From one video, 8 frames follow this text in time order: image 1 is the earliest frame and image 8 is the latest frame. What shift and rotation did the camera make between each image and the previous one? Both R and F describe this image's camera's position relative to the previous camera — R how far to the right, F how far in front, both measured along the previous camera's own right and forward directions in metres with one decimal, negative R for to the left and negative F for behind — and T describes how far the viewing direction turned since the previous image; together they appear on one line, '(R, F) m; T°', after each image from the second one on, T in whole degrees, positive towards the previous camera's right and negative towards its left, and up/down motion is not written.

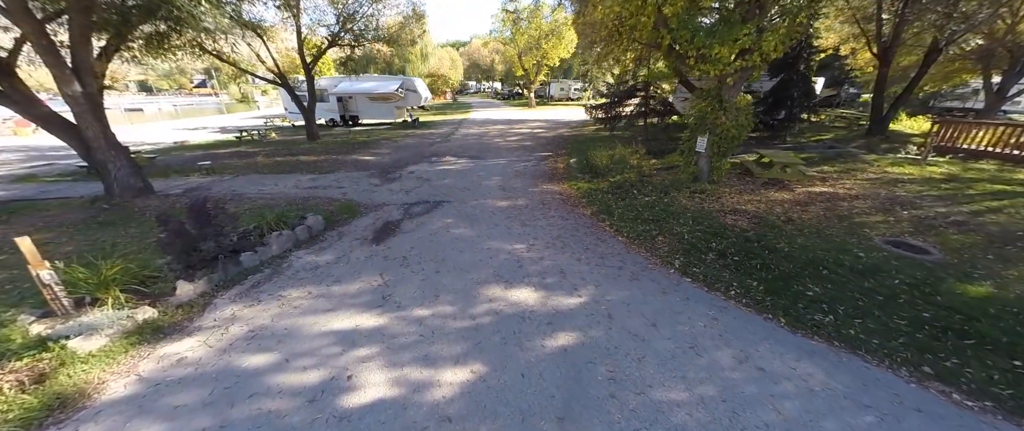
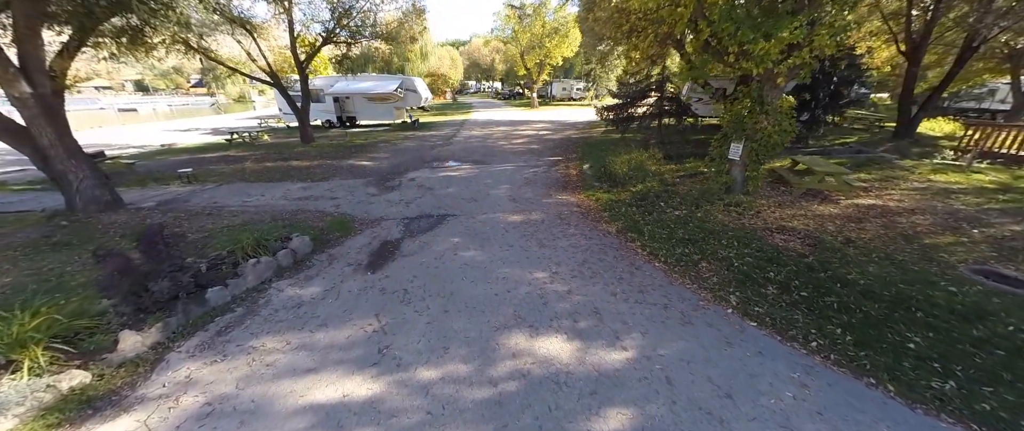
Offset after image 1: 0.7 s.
(-0.2, +0.7) m; 0°
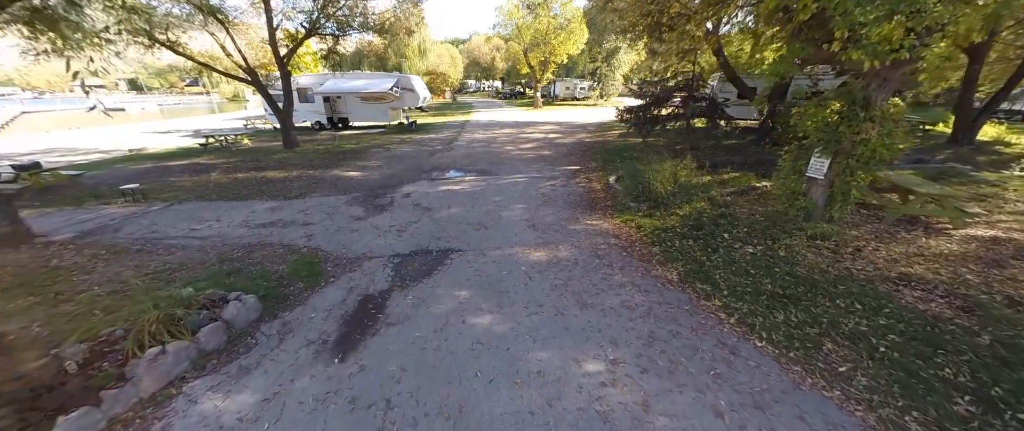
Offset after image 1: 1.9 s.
(-0.3, +1.4) m; 0°
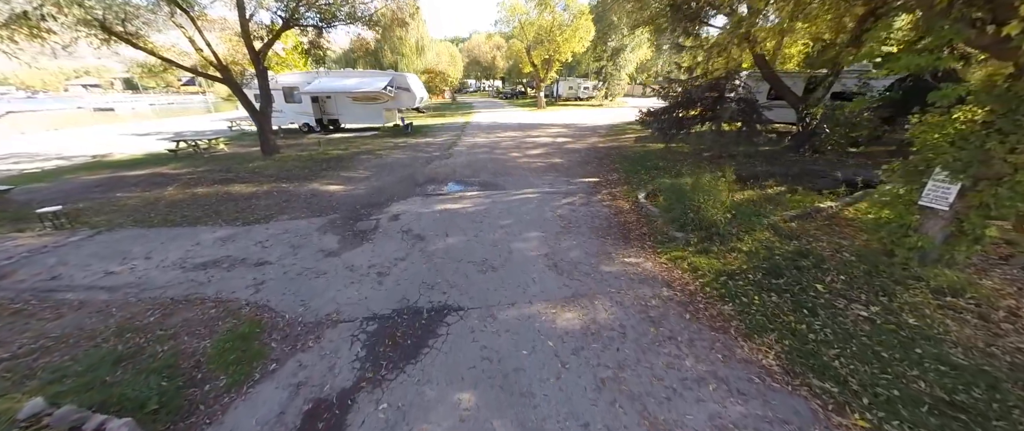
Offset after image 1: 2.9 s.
(-0.2, +1.2) m; 0°
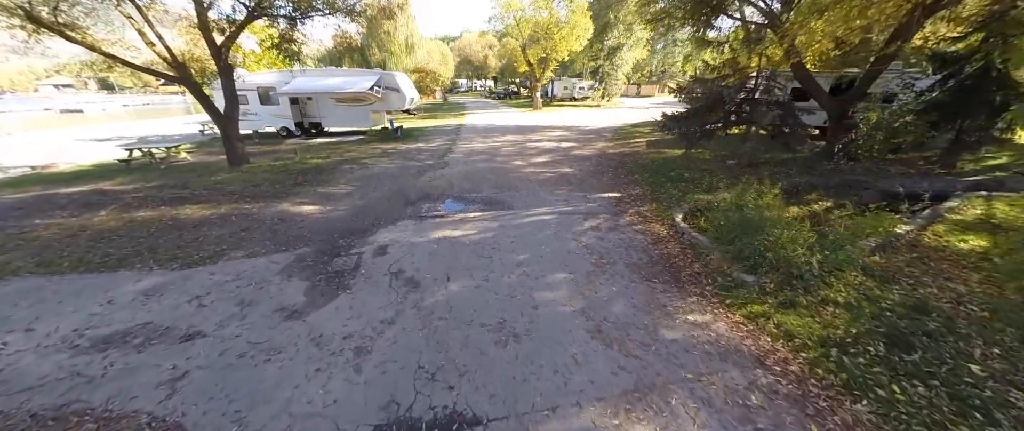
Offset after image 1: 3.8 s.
(-0.3, +1.1) m; +1°
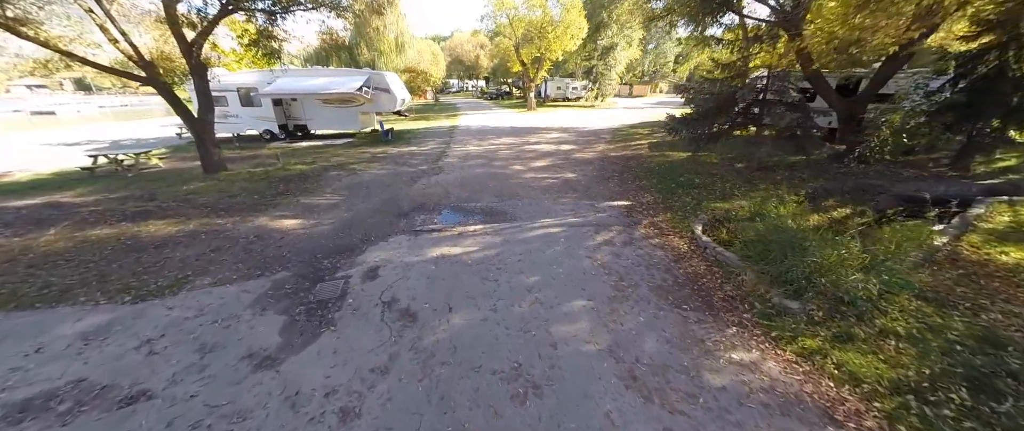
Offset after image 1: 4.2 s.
(-0.2, +0.5) m; +1°
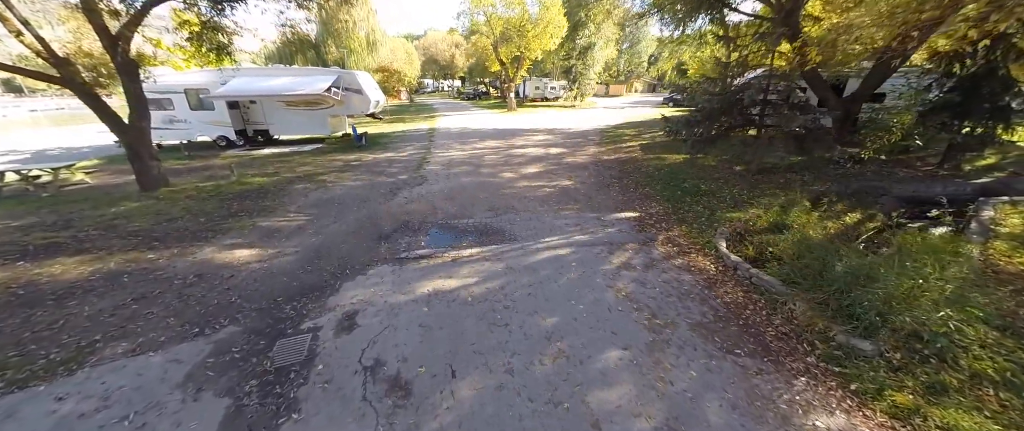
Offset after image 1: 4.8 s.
(-0.3, +0.7) m; +4°
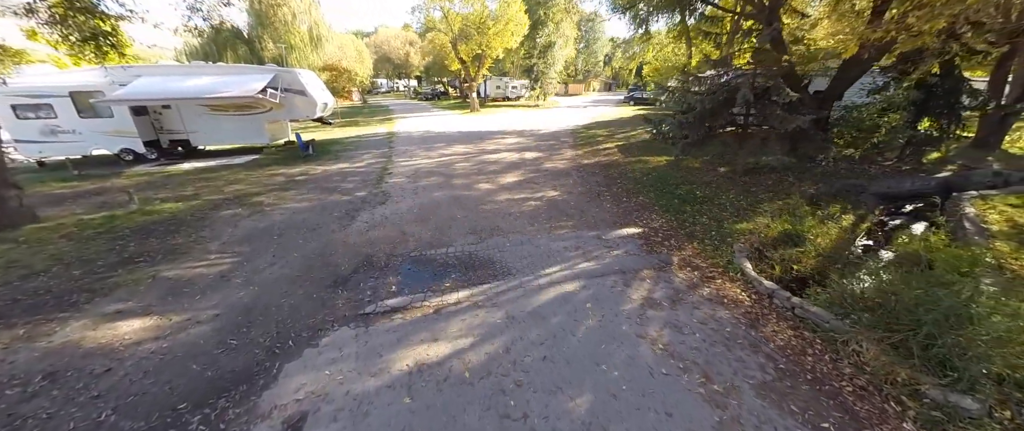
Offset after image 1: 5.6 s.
(-0.3, +0.9) m; +6°
